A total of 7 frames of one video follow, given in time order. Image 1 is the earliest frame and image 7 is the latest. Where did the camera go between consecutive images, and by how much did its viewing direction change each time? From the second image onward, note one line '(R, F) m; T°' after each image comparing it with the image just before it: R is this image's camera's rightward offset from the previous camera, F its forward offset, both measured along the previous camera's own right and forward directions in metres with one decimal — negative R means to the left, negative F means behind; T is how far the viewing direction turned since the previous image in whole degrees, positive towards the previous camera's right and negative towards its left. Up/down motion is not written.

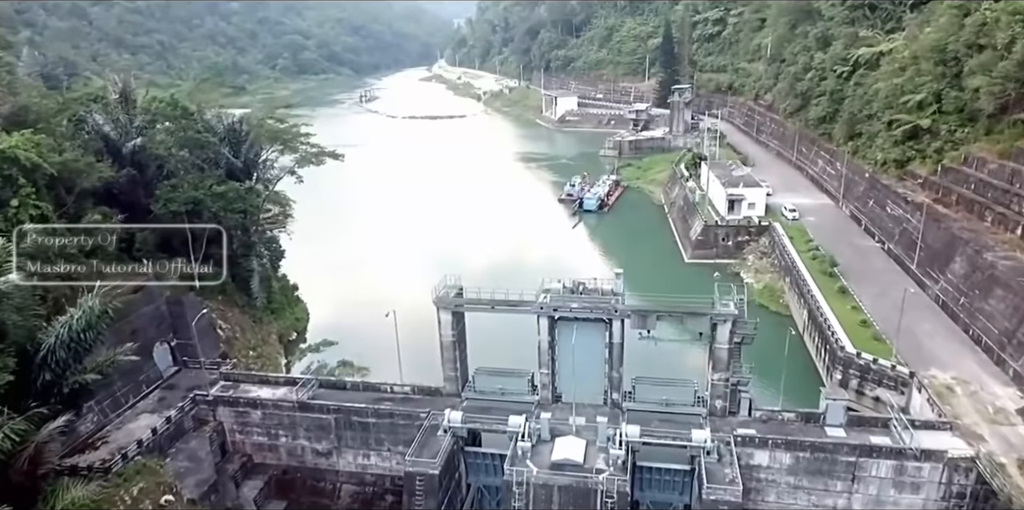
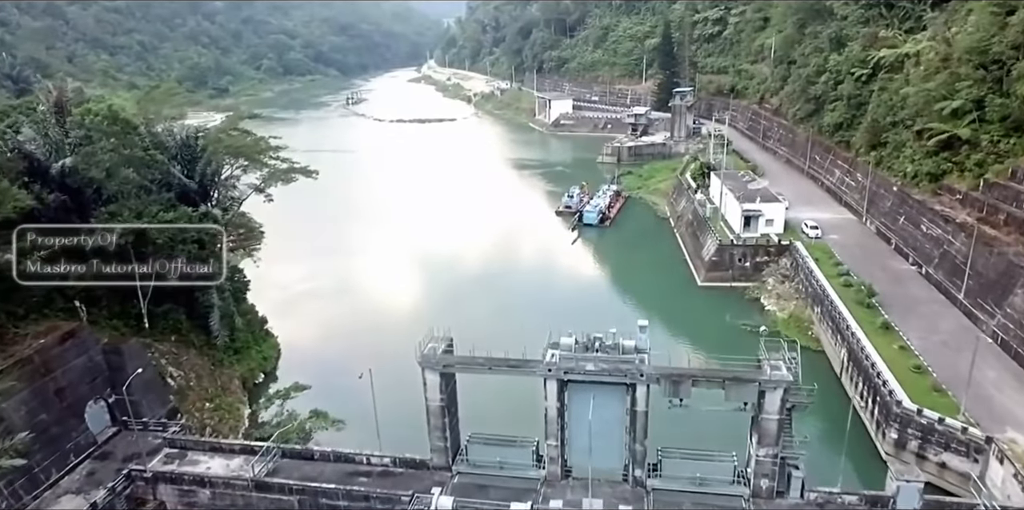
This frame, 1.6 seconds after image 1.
(-0.1, +2.0) m; +1°
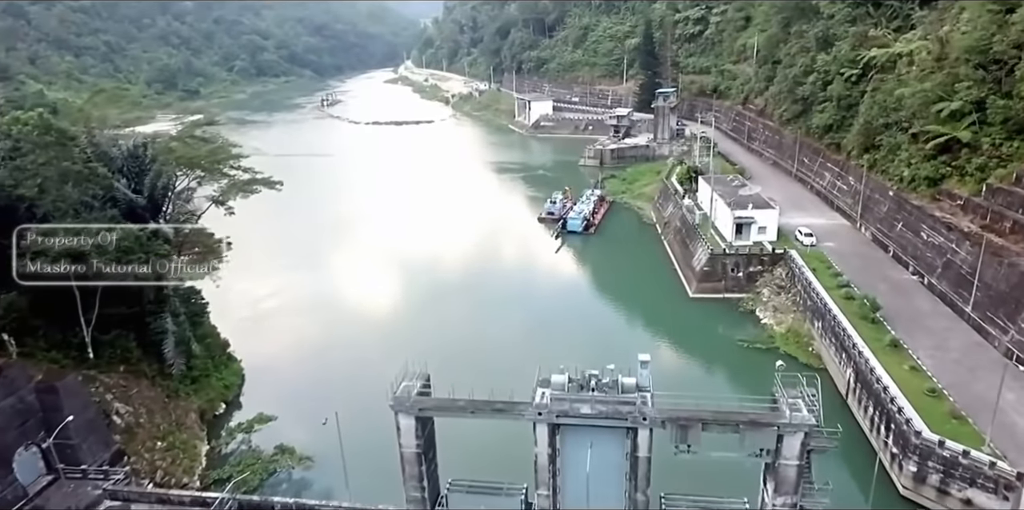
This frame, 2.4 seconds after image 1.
(0.0, +1.1) m; +2°
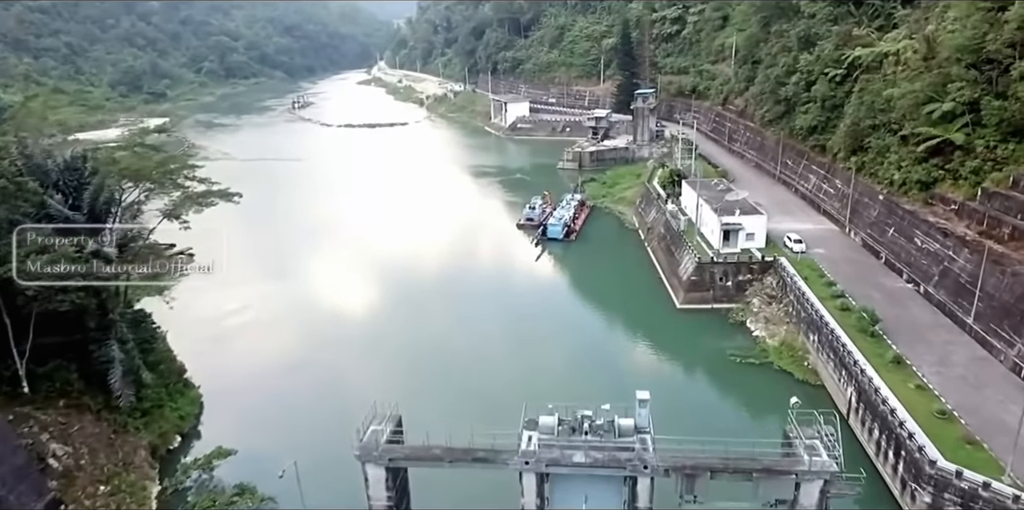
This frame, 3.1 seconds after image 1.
(0.0, +1.0) m; +2°
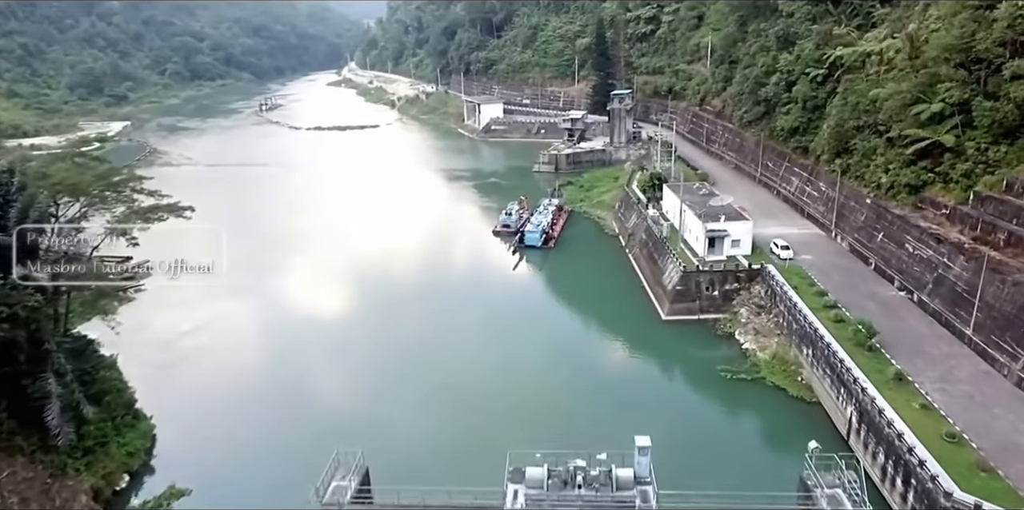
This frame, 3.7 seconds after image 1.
(-0.1, +0.9) m; +2°
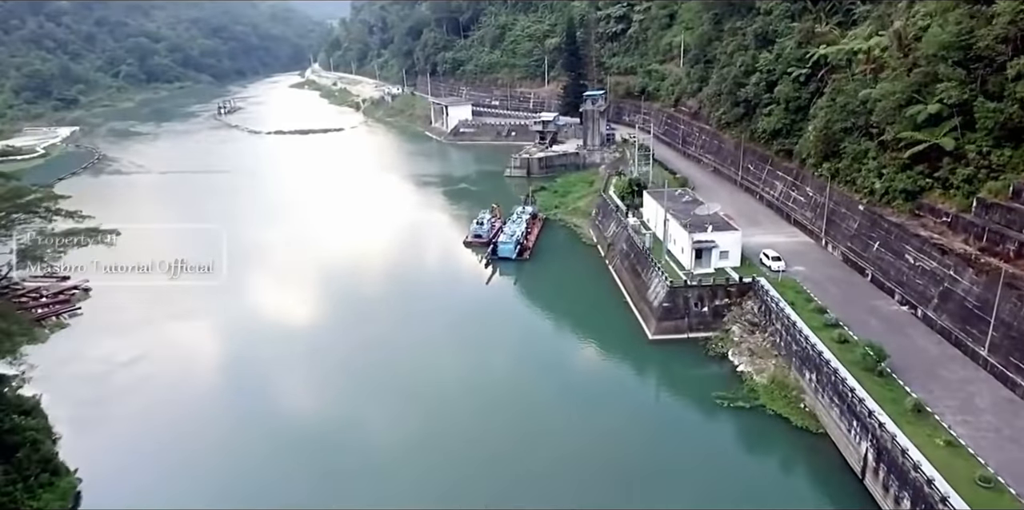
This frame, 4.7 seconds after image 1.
(-0.1, +1.4) m; +3°
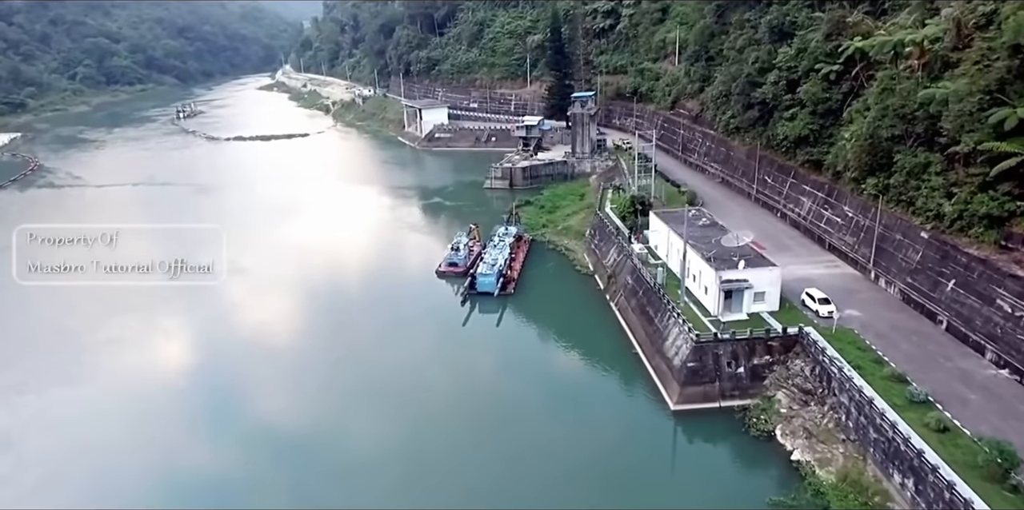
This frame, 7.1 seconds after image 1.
(0.0, +3.6) m; +2°
